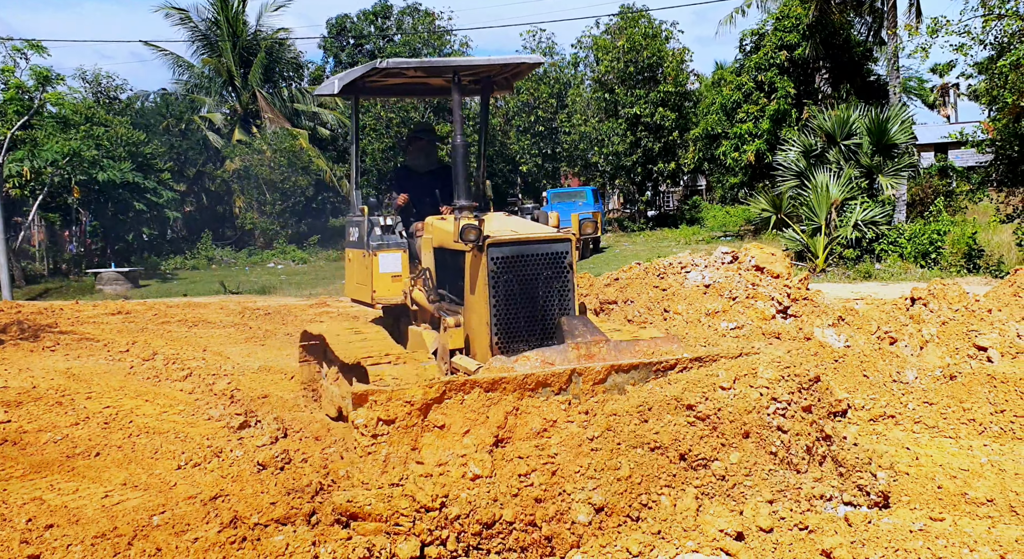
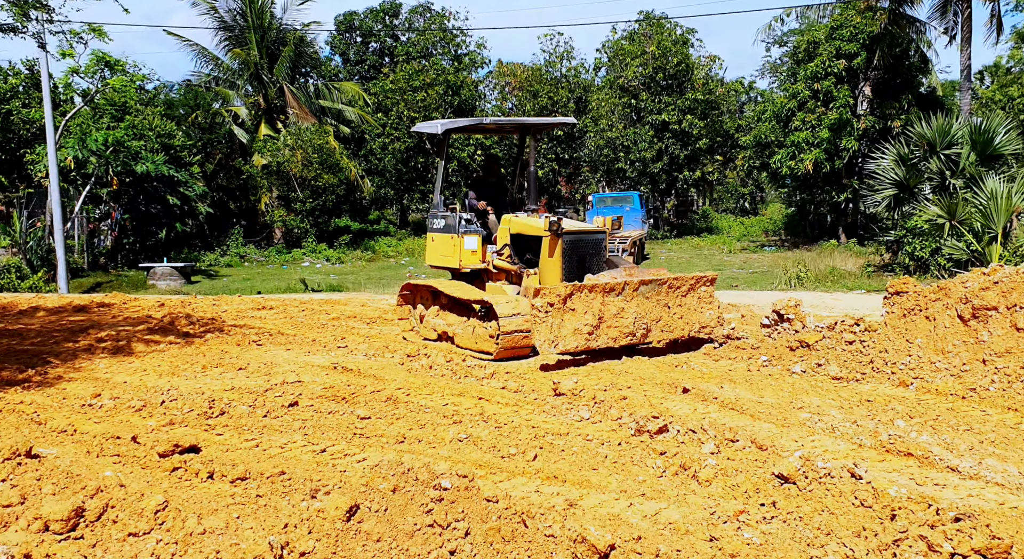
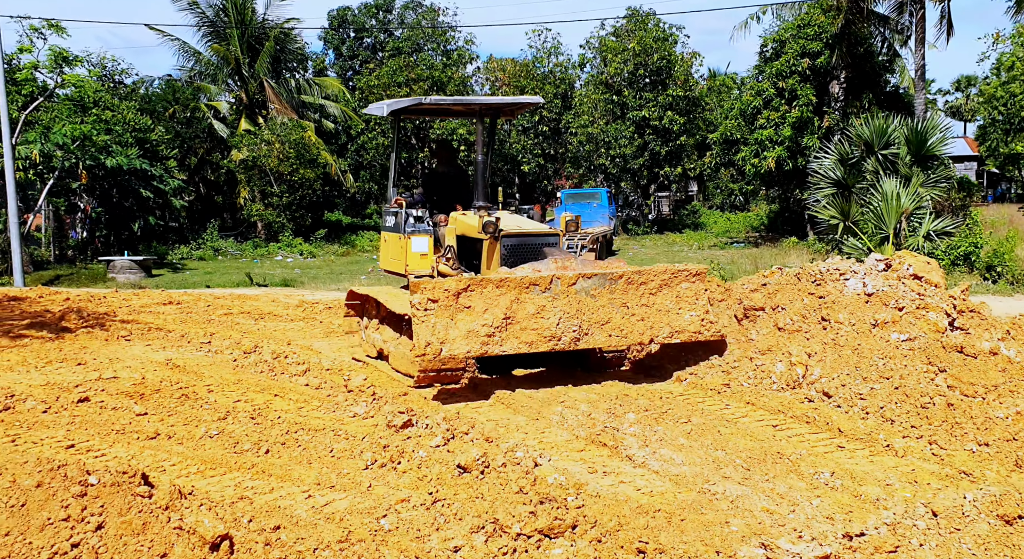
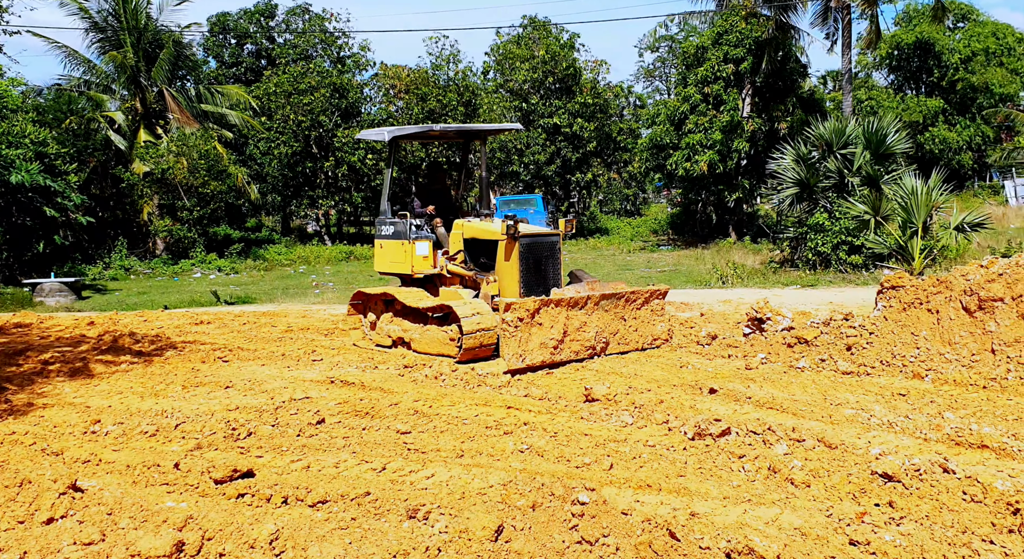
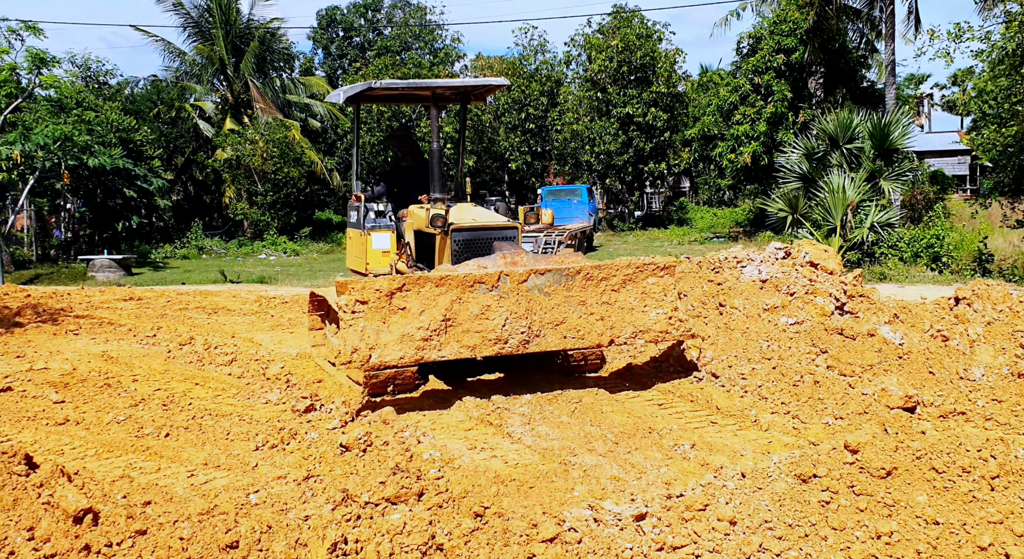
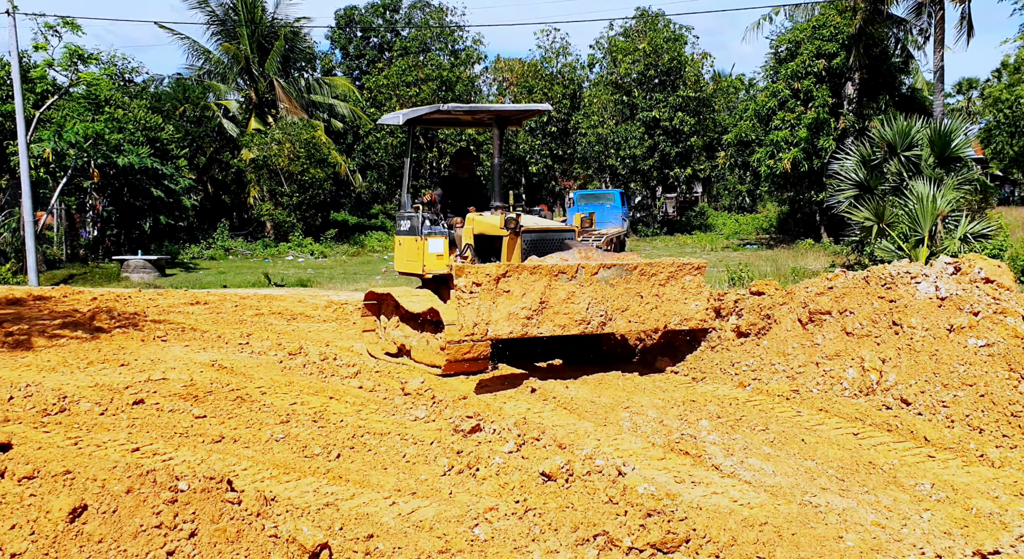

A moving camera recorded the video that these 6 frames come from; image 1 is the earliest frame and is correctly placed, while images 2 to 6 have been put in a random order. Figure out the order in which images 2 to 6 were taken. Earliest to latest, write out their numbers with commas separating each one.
5, 3, 6, 2, 4
